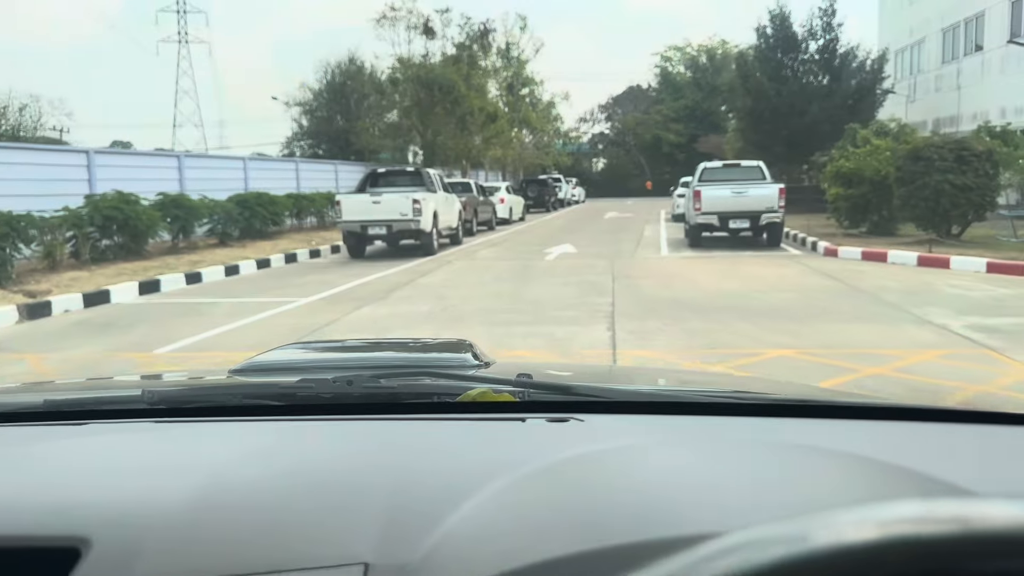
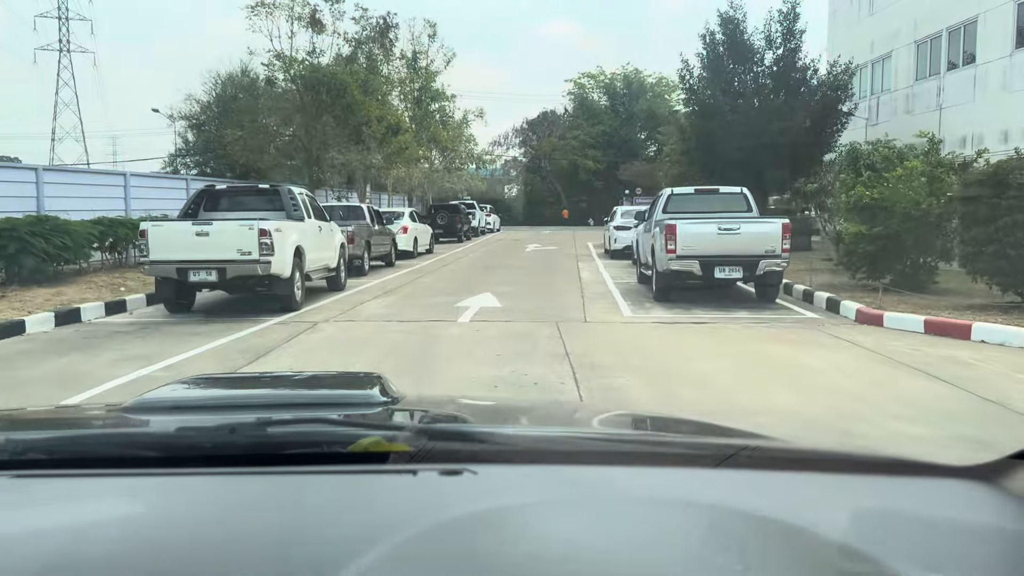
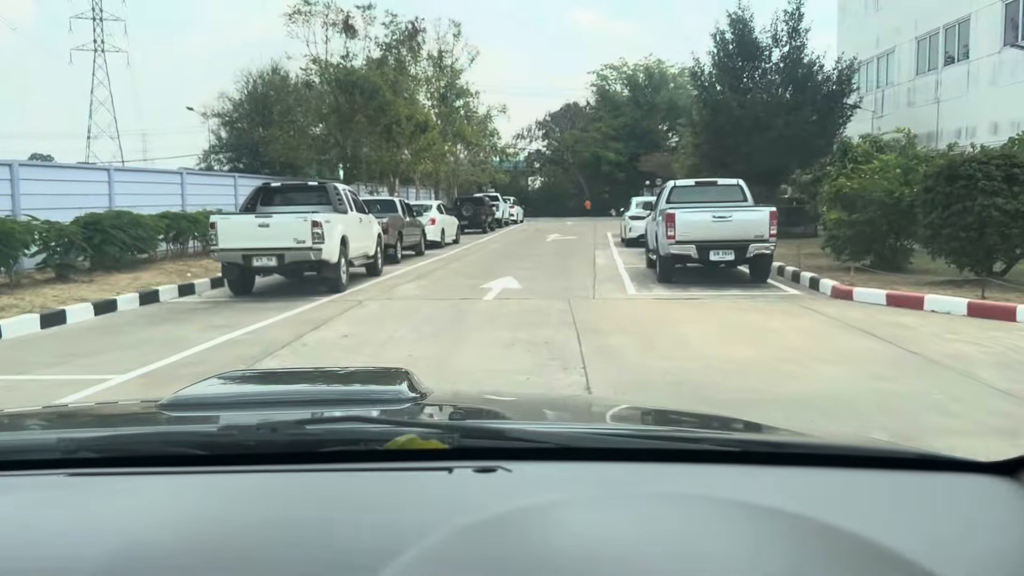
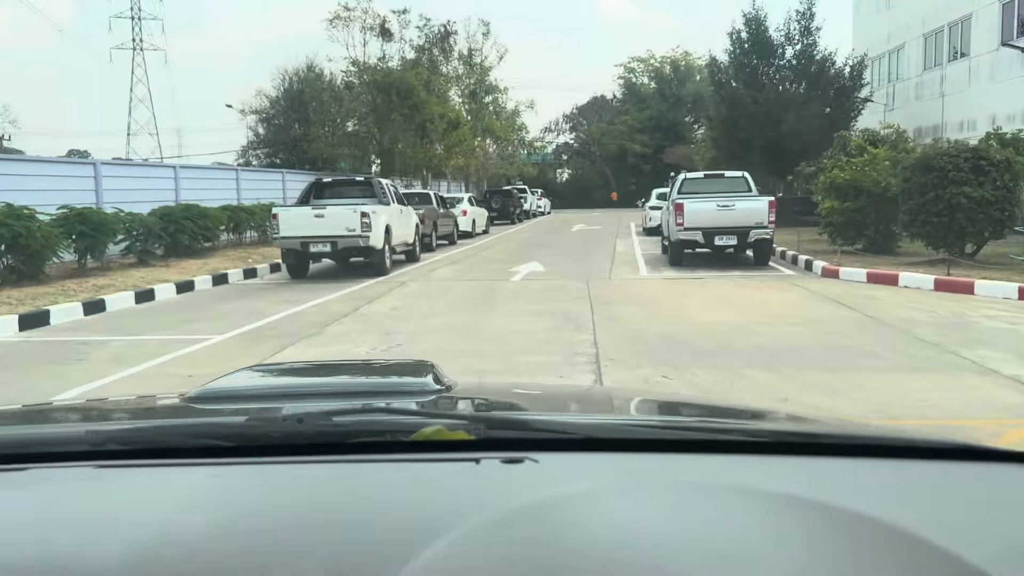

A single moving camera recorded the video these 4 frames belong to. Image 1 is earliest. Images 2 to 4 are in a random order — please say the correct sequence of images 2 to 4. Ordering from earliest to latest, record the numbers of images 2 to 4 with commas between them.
4, 3, 2
